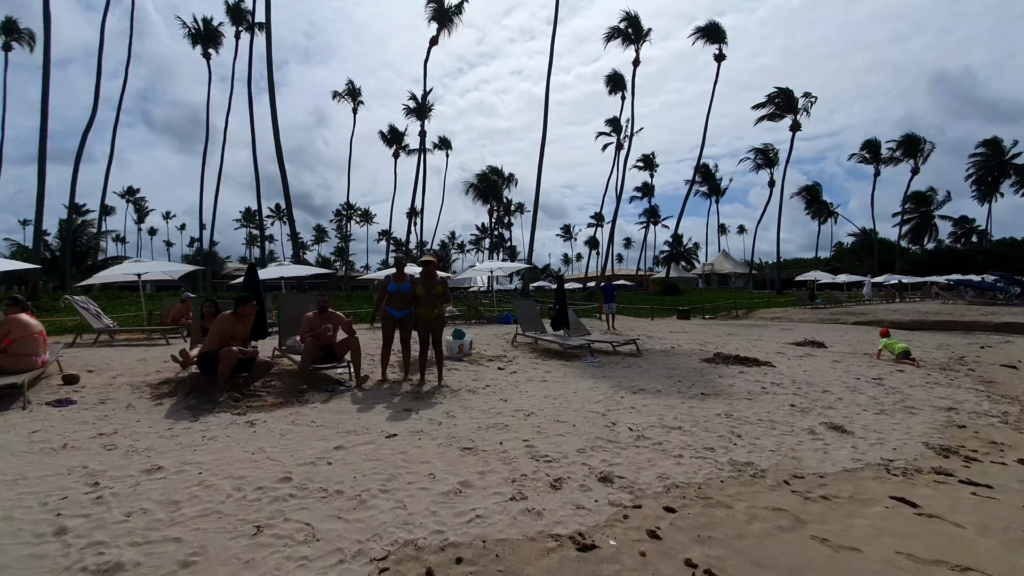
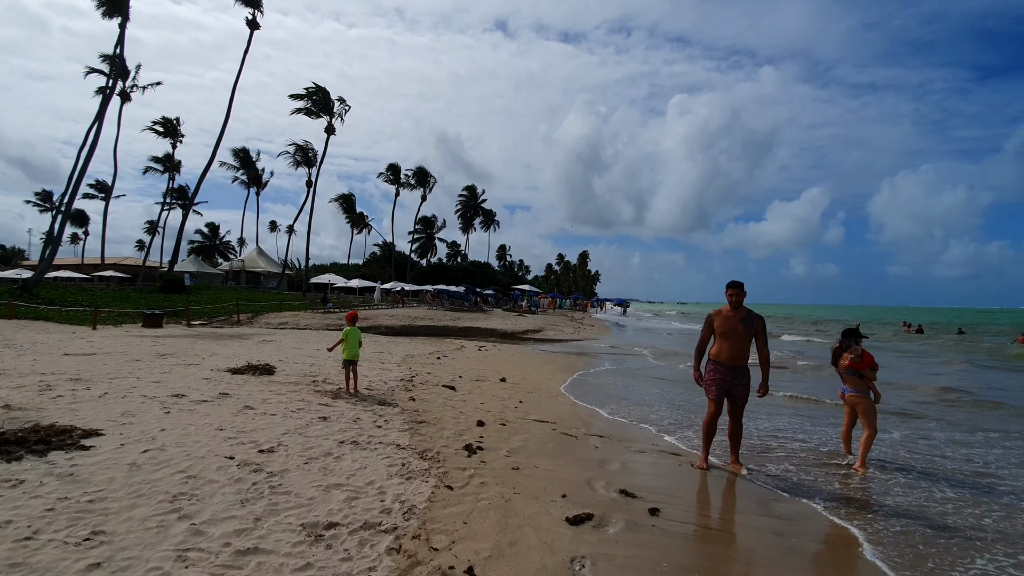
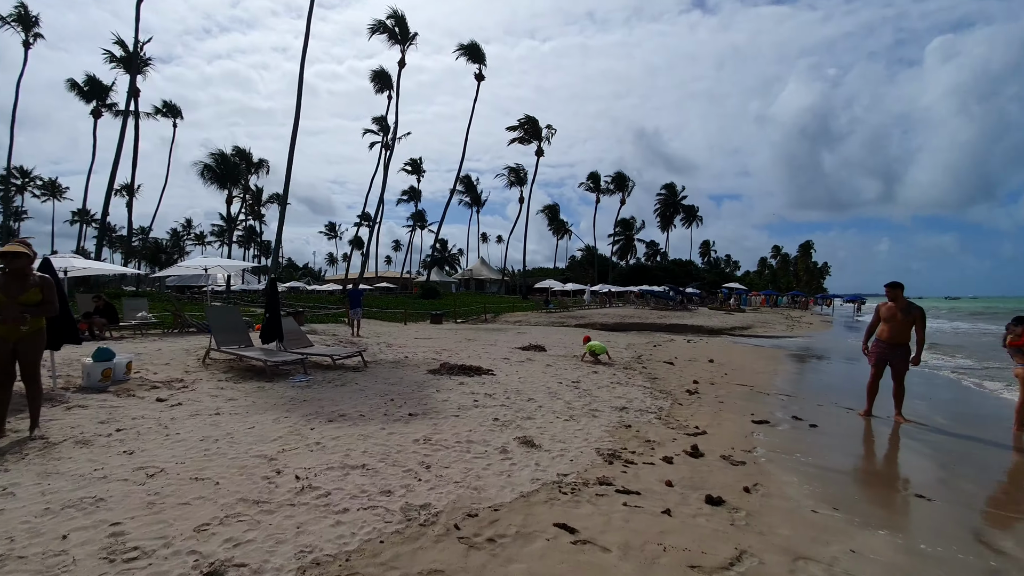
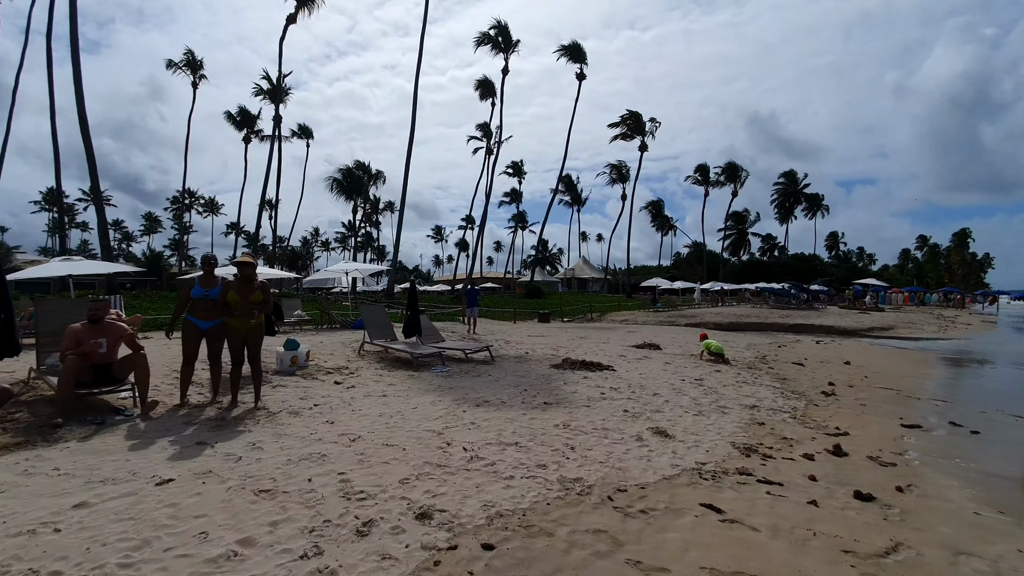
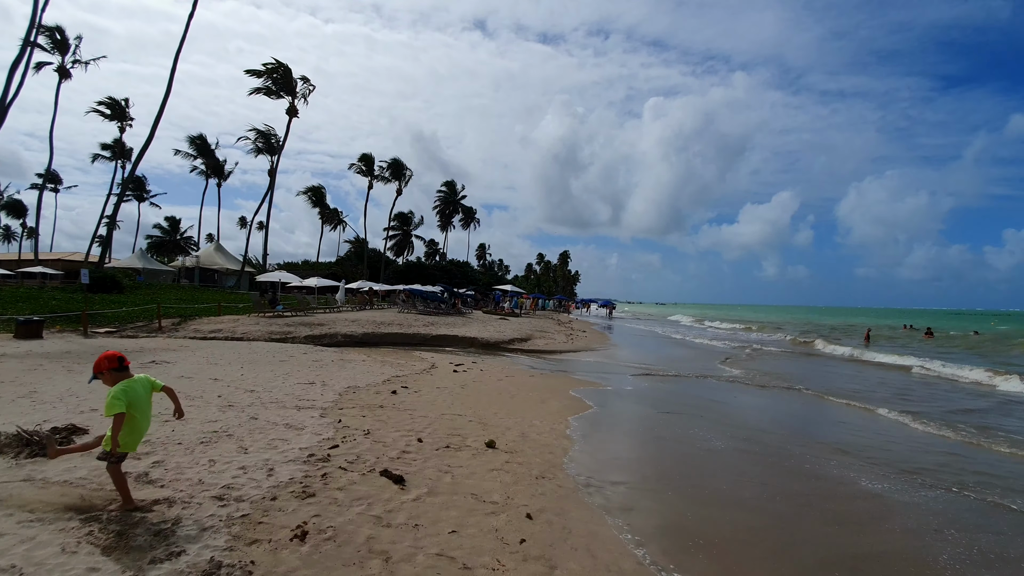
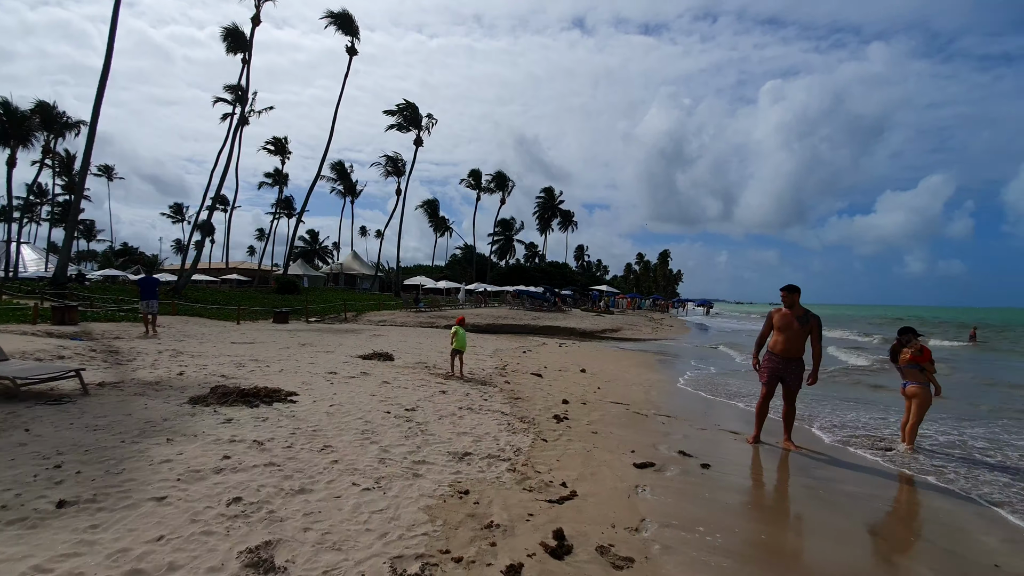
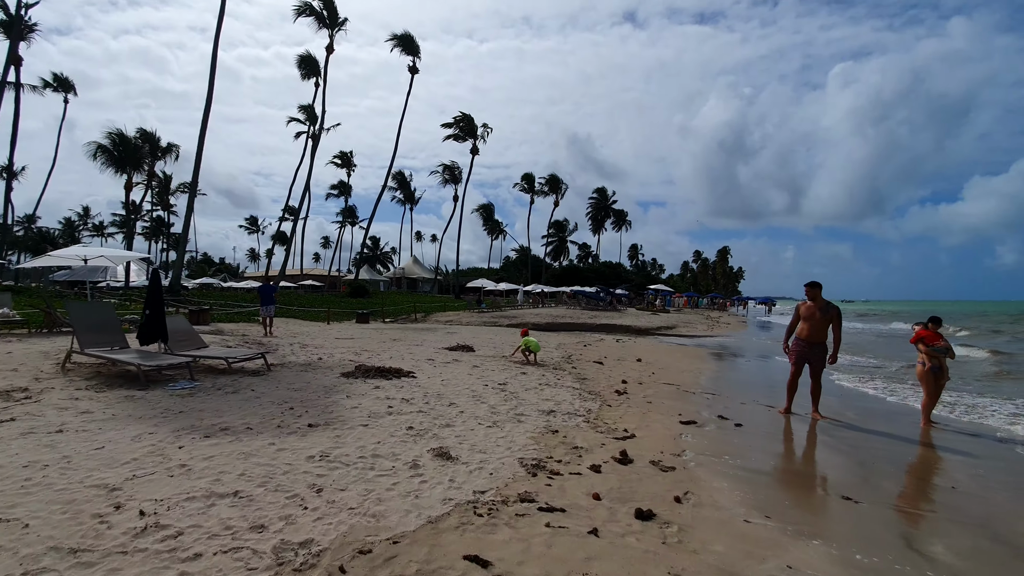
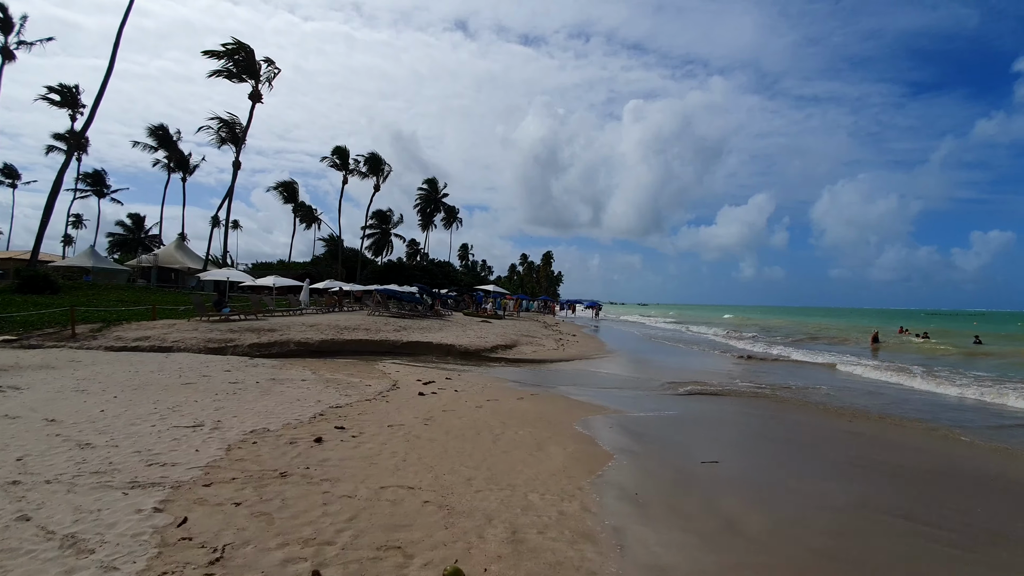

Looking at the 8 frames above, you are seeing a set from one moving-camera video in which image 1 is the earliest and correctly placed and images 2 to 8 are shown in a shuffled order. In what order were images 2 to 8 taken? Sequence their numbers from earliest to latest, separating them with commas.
4, 3, 7, 6, 2, 5, 8
